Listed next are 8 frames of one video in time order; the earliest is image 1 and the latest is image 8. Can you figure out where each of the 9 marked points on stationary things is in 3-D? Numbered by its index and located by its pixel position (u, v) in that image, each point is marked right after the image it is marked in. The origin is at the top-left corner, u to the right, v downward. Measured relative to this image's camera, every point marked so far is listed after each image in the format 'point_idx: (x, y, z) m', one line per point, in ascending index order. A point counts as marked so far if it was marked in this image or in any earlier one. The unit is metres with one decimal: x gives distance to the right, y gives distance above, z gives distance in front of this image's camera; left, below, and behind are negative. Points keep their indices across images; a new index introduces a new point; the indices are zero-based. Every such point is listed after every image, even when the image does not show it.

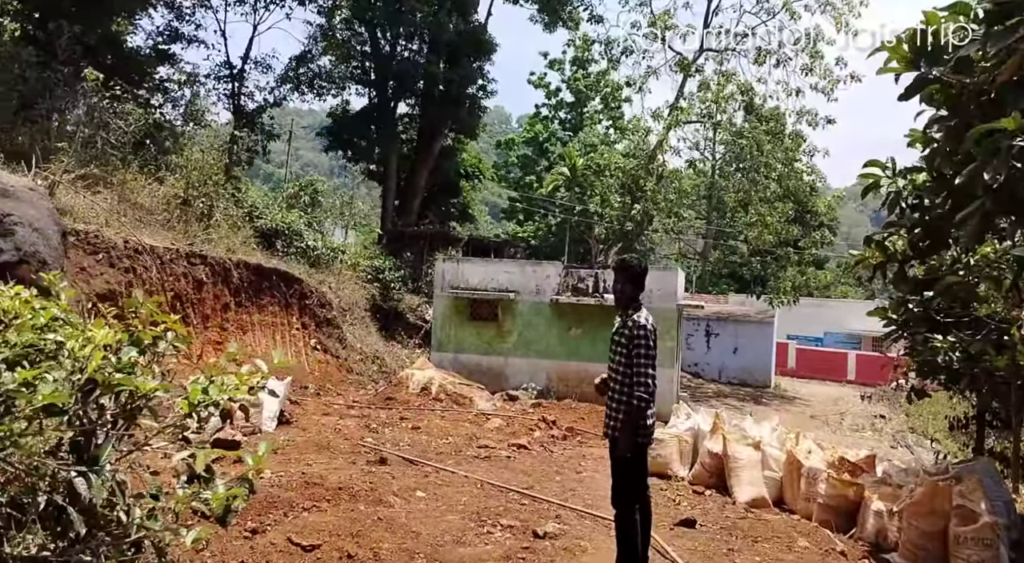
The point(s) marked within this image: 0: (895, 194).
0: (+2.8, +0.6, +5.5) m
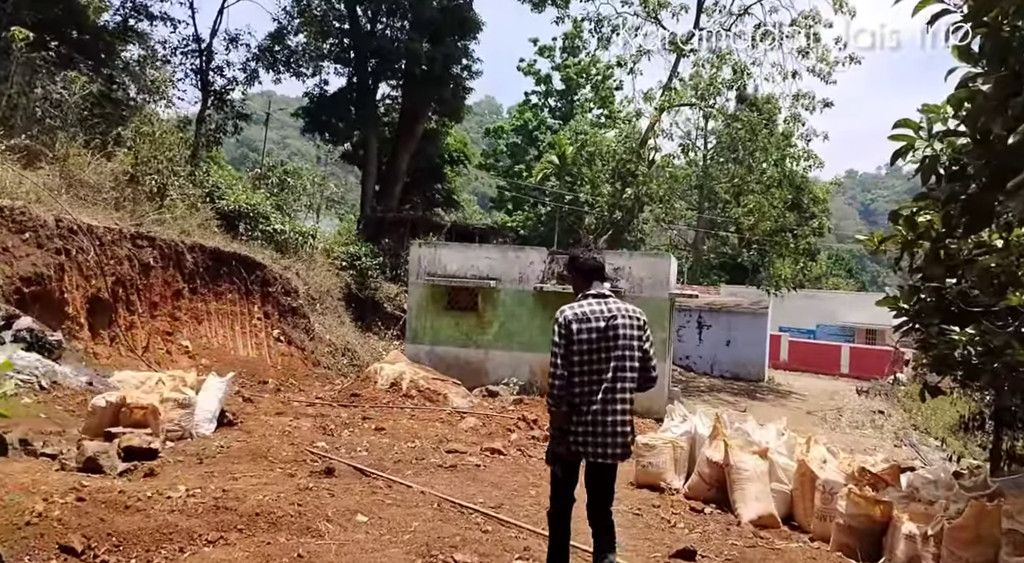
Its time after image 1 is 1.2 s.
0: (+2.6, +0.8, +4.6) m
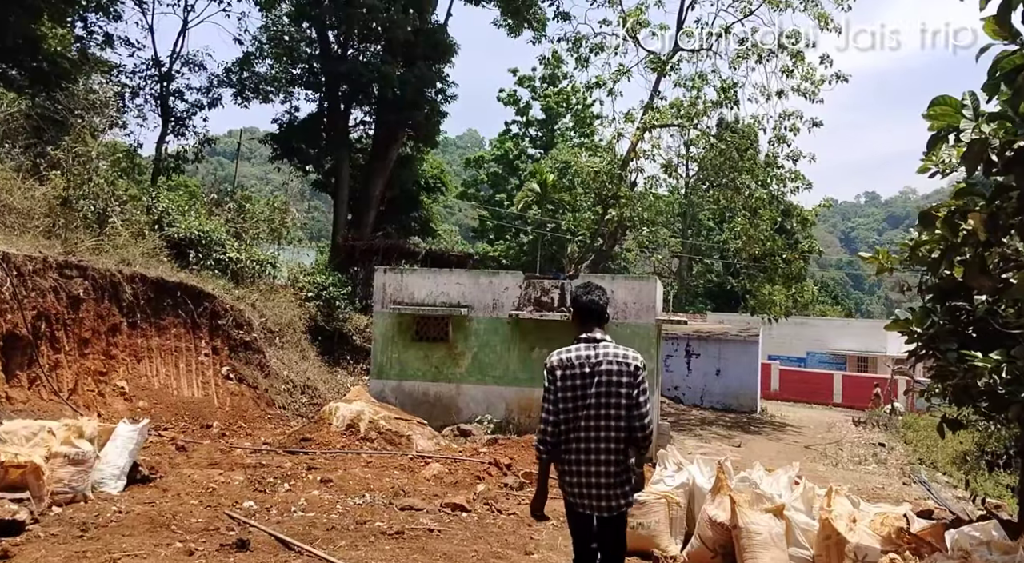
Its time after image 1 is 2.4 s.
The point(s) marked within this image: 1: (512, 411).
0: (+2.3, +0.7, +3.6) m
1: (0.0, -2.0, +11.5) m
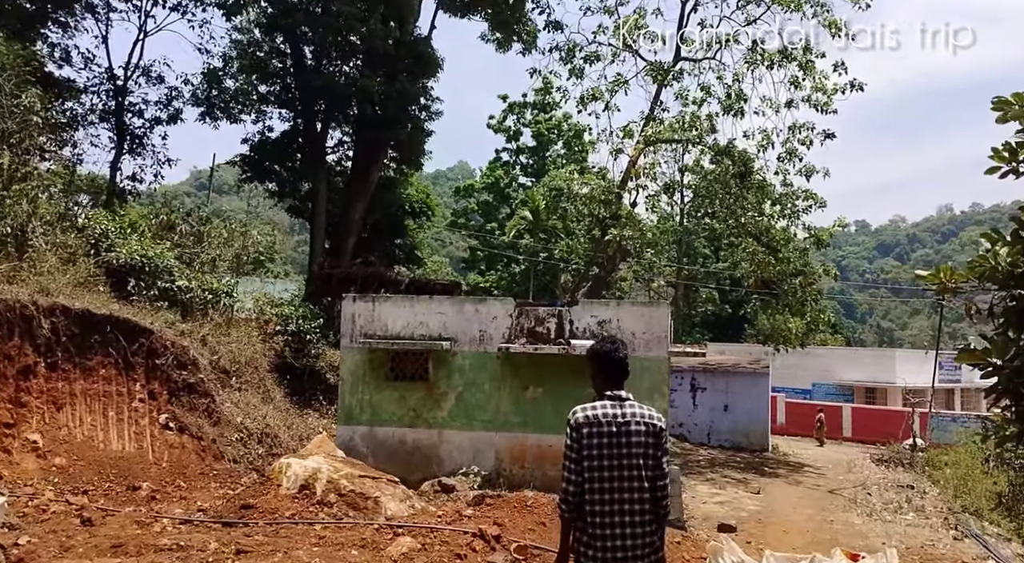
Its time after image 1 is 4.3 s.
0: (+2.2, +0.7, +2.2) m
1: (-0.1, -2.4, +9.8) m
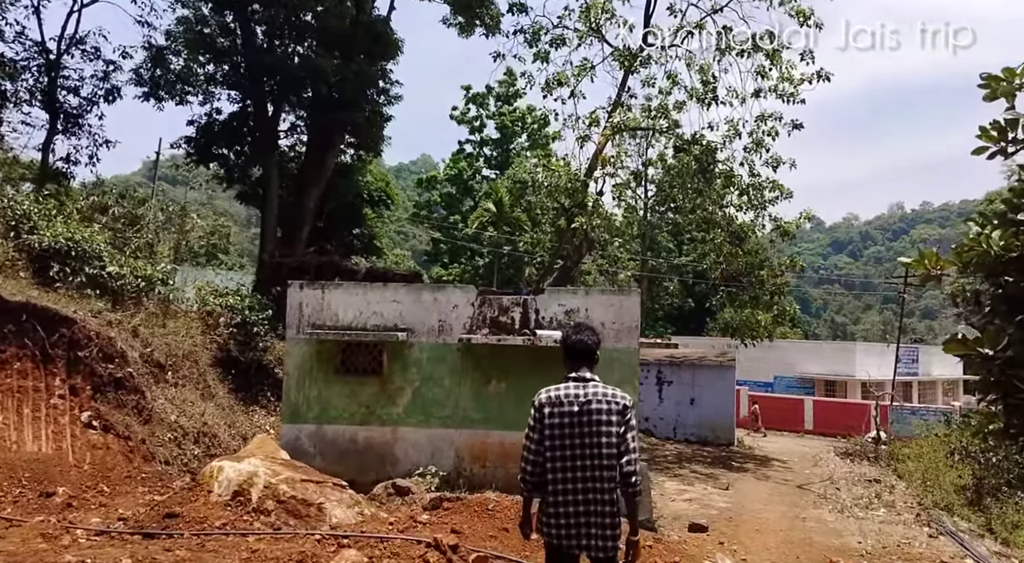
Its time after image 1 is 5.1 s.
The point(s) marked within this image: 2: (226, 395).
0: (+2.1, +0.8, +1.6) m
1: (-0.6, -2.2, +9.2) m
2: (-4.7, -1.9, +12.3) m
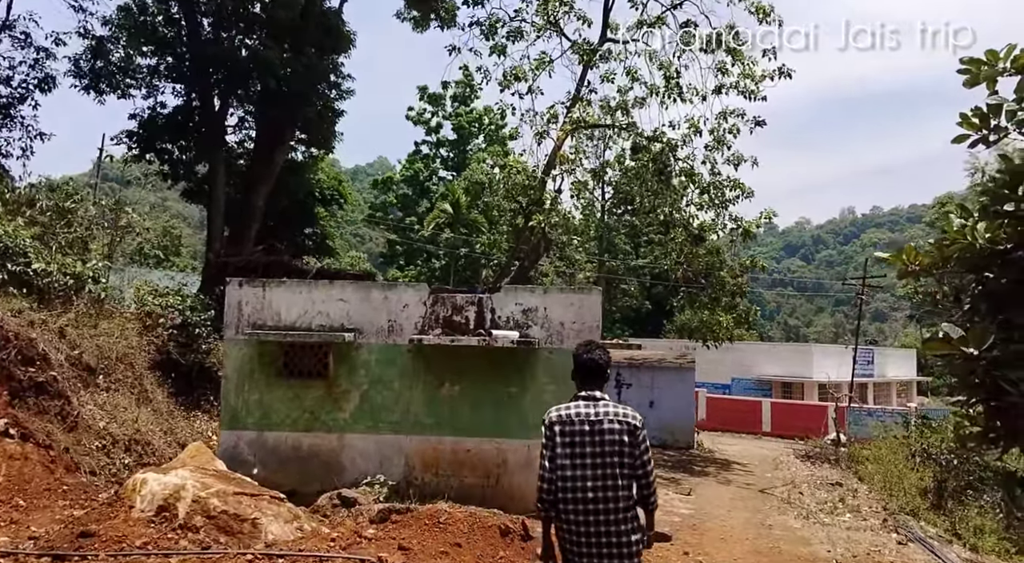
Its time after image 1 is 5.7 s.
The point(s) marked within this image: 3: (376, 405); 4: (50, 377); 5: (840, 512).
0: (+2.0, +0.8, +1.2) m
1: (-1.2, -2.2, +8.6) m
2: (-5.4, -1.8, +11.6) m
3: (-1.6, -1.4, +8.7) m
4: (-5.4, -1.1, +8.8) m
5: (+5.0, -3.6, +11.5) m
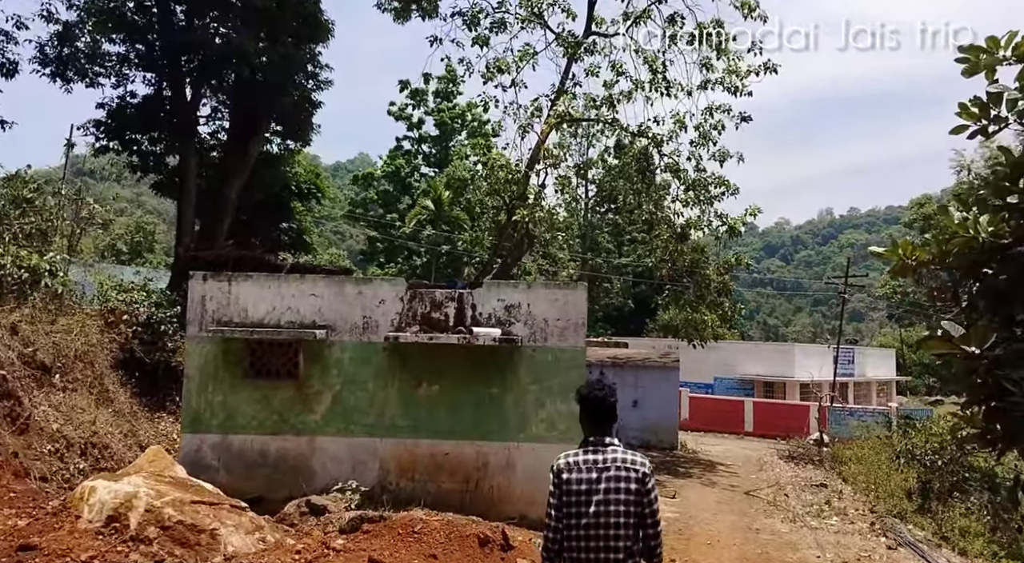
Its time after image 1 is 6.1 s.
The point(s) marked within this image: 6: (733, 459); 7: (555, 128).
0: (+2.0, +0.9, +0.9) m
1: (-1.4, -2.1, +8.2) m
2: (-5.7, -1.8, +11.0) m
3: (-1.8, -1.4, +8.3) m
4: (-5.6, -1.0, +8.2) m
5: (+4.7, -3.5, +11.2) m
6: (+5.2, -4.2, +17.5) m
7: (+1.0, +3.5, +17.0) m
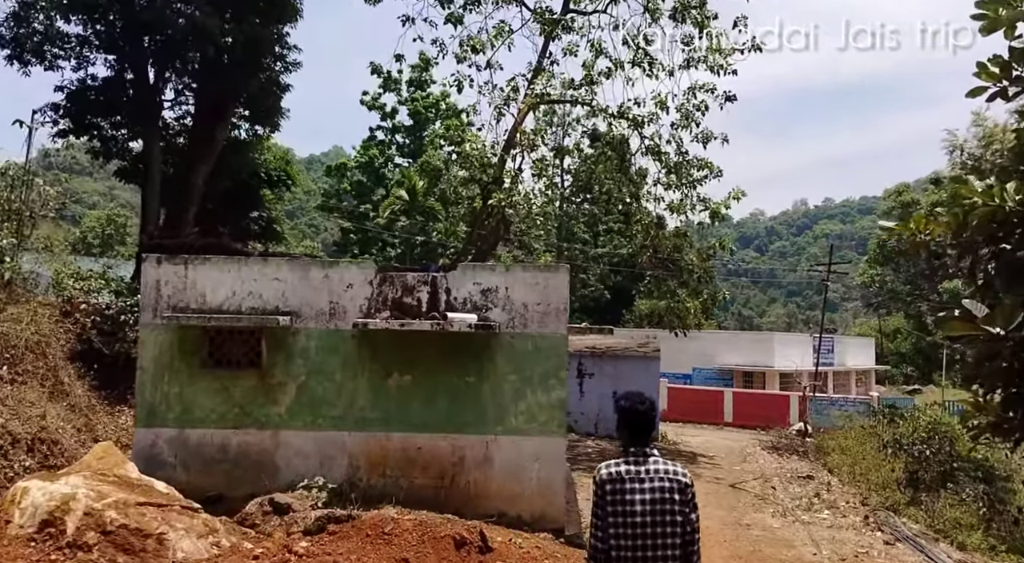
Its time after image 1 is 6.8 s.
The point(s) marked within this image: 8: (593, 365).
0: (+2.0, +1.0, +0.5) m
1: (-1.6, -1.9, +7.7) m
2: (-6.0, -1.6, +10.4) m
3: (-2.0, -1.2, +7.8) m
4: (-5.9, -0.9, +7.6) m
5: (+4.4, -3.3, +10.9) m
6: (+4.7, -3.9, +17.2) m
7: (+0.5, +3.8, +16.5) m
8: (+2.0, -2.1, +18.5) m
